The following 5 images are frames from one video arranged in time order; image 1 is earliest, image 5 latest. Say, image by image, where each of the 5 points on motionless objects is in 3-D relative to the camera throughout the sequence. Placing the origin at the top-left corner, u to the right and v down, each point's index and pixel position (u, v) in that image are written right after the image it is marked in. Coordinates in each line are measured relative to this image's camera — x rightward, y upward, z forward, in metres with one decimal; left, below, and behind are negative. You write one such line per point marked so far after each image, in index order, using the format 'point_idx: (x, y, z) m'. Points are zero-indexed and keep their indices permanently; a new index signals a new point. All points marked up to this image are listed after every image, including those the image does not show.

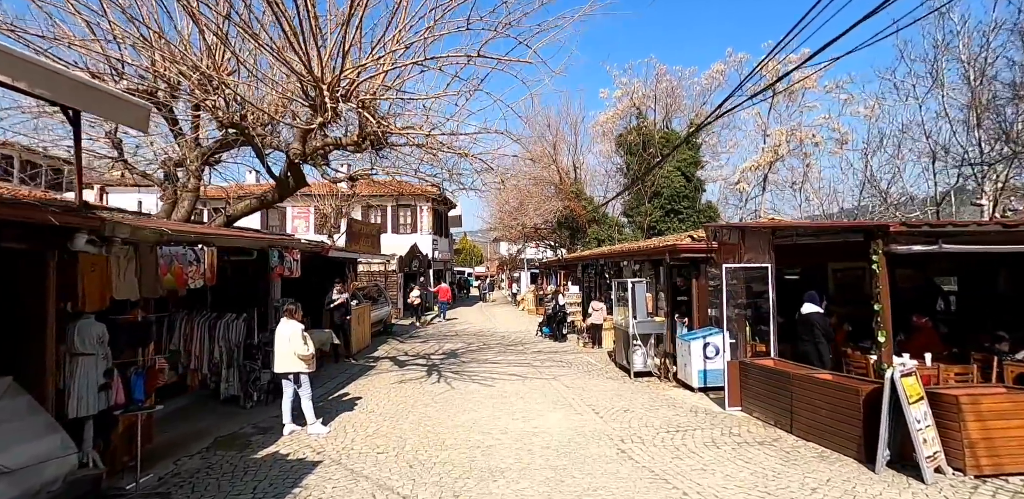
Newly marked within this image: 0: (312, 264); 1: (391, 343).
0: (-5.5, -0.4, +14.3) m
1: (-3.7, -2.9, +16.0) m
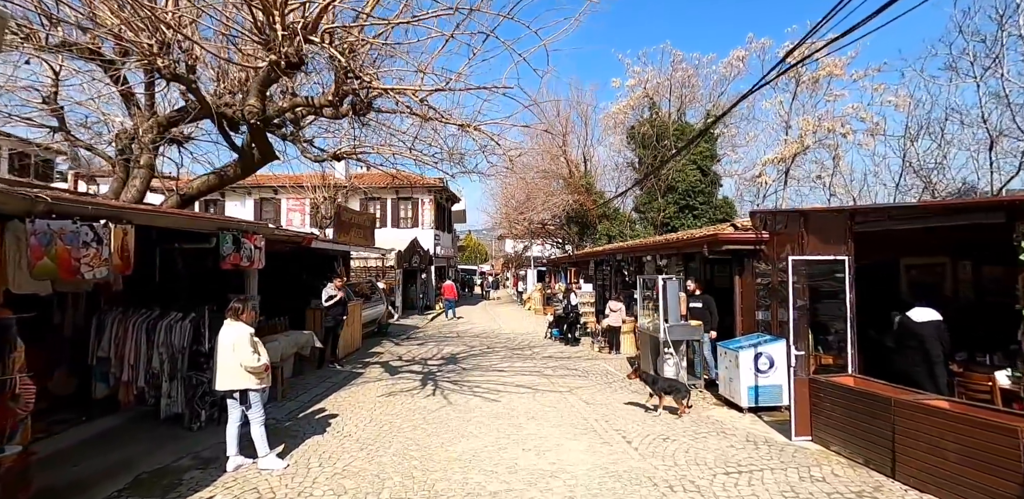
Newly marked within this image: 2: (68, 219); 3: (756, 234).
0: (-5.3, -0.2, +12.8) m
1: (-3.5, -2.7, +14.4) m
2: (-3.6, +0.3, +4.2) m
3: (+3.8, +0.2, +8.0) m
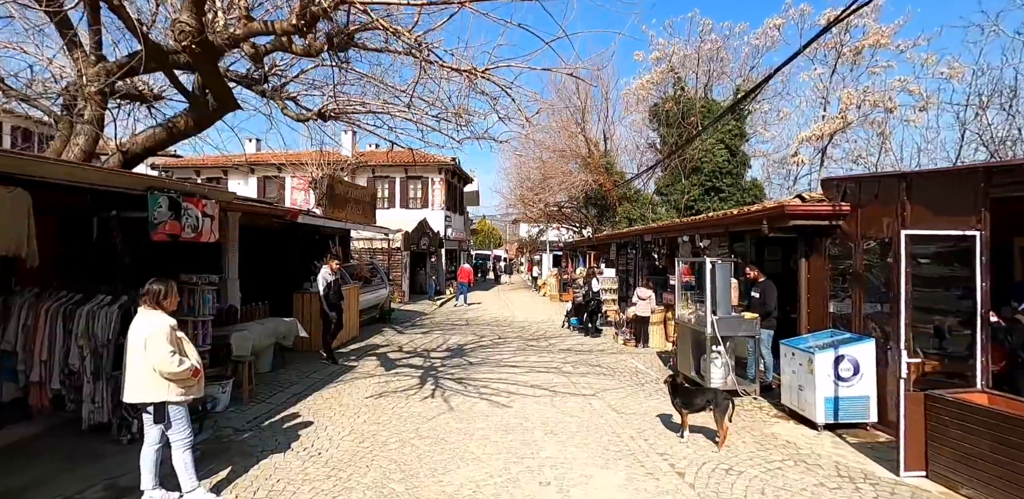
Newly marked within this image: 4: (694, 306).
0: (-4.9, +0.3, +11.4) m
1: (-3.2, -2.1, +13.1) m
2: (-3.5, +0.5, +2.7) m
3: (+4.0, +0.5, +6.4) m
4: (+2.8, -0.9, +8.0) m
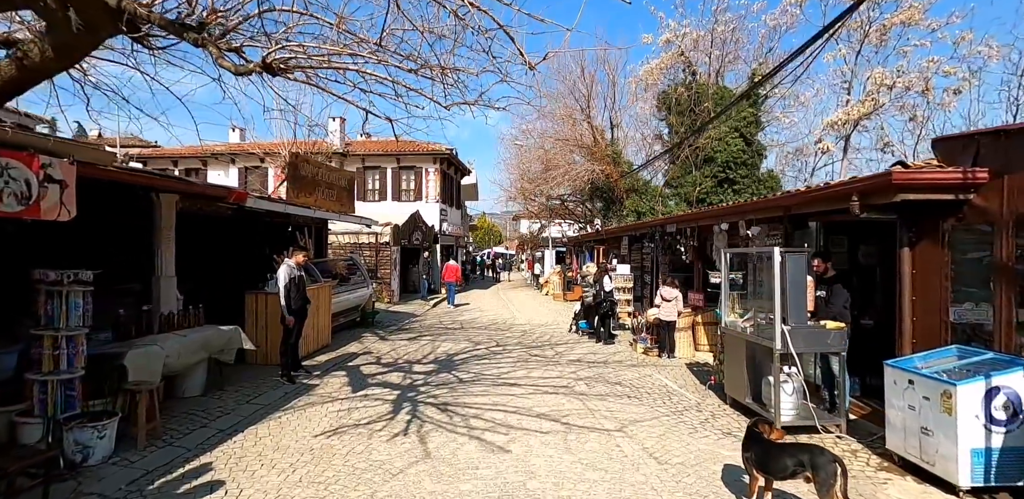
0: (-5.0, +0.4, +9.5) m
1: (-3.2, -2.0, +11.2) m
2: (-3.5, +0.6, +0.9) m
3: (+4.0, +0.7, +4.6) m
4: (+2.8, -0.7, +6.1) m
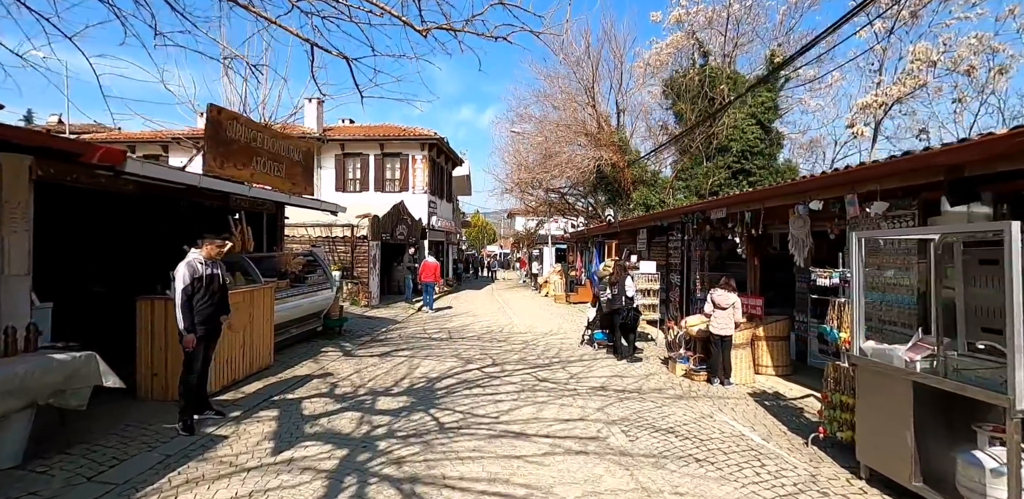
0: (-4.9, +0.6, +7.0) m
1: (-3.2, -1.8, +8.7) m
2: (-3.4, +0.8, -1.6) m
3: (+4.1, +0.8, +2.1) m
4: (+2.9, -0.6, +3.7) m
